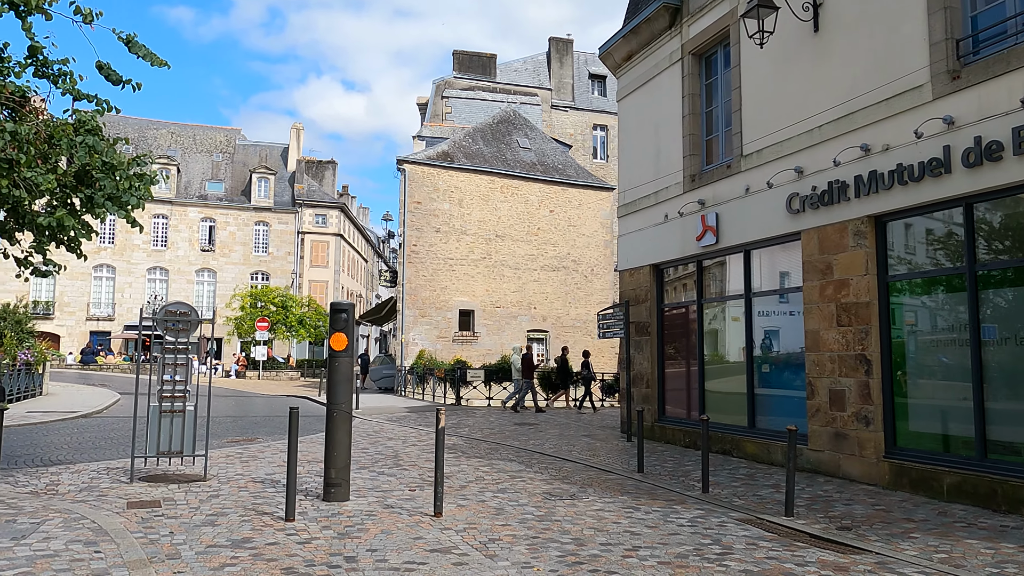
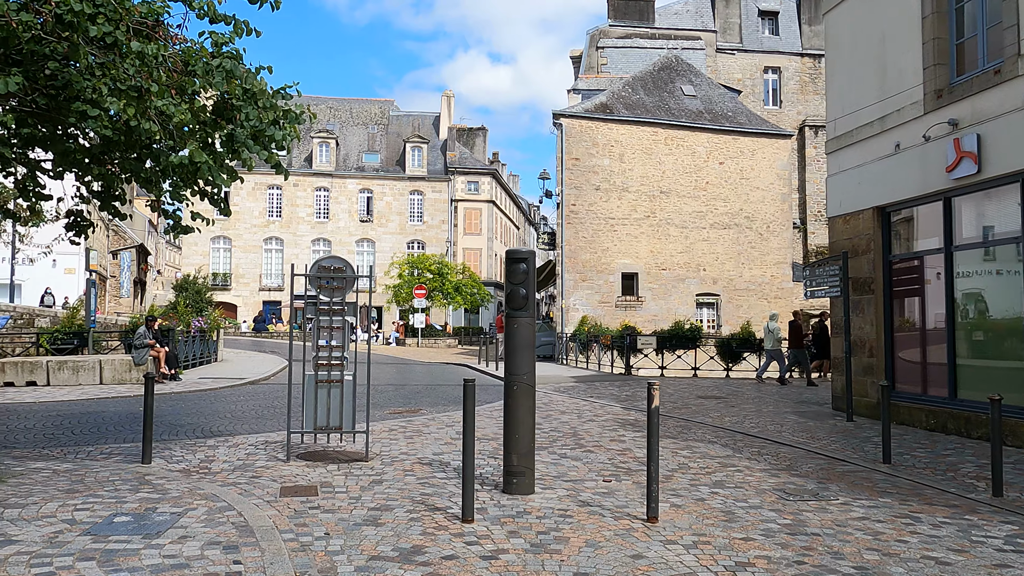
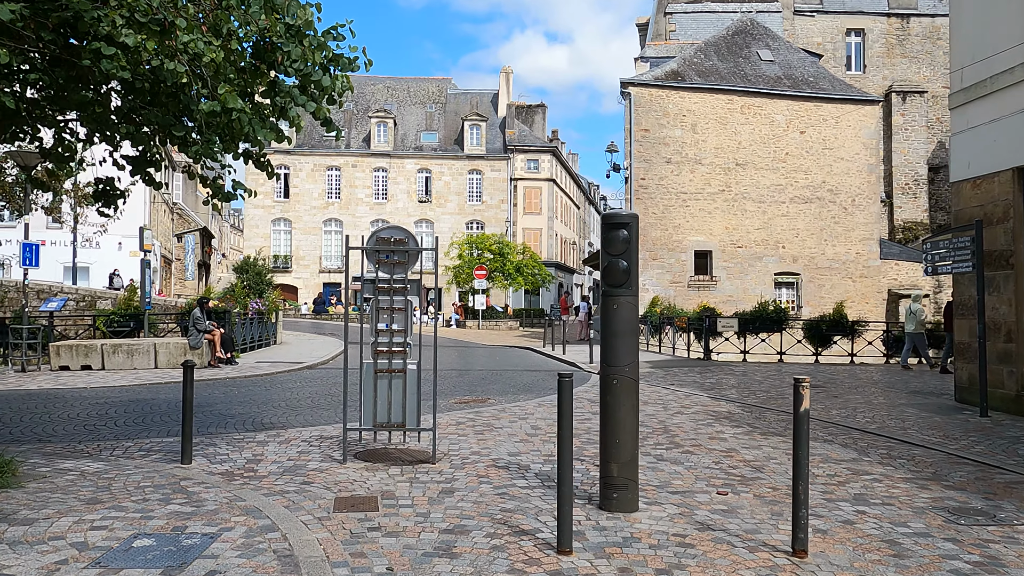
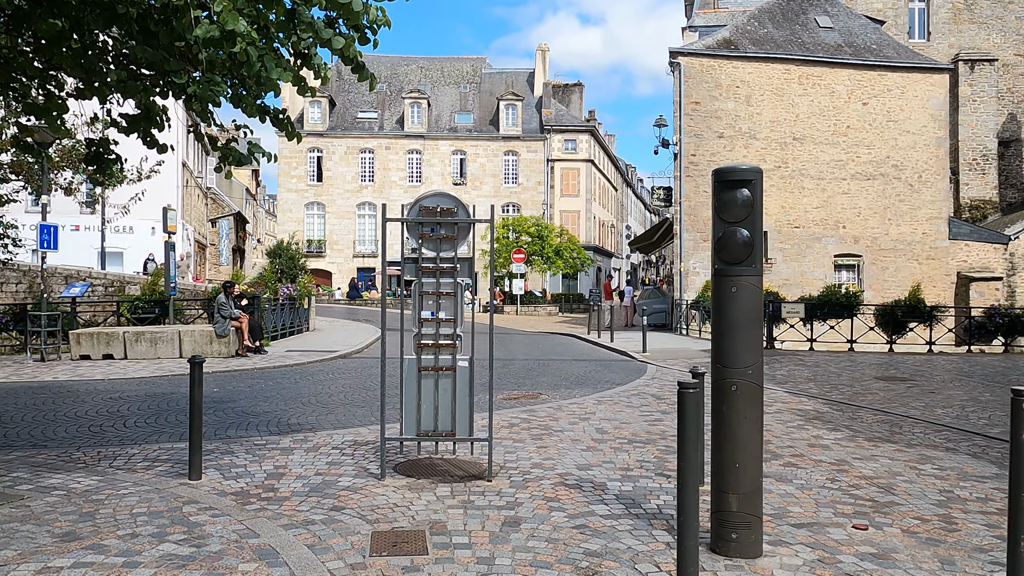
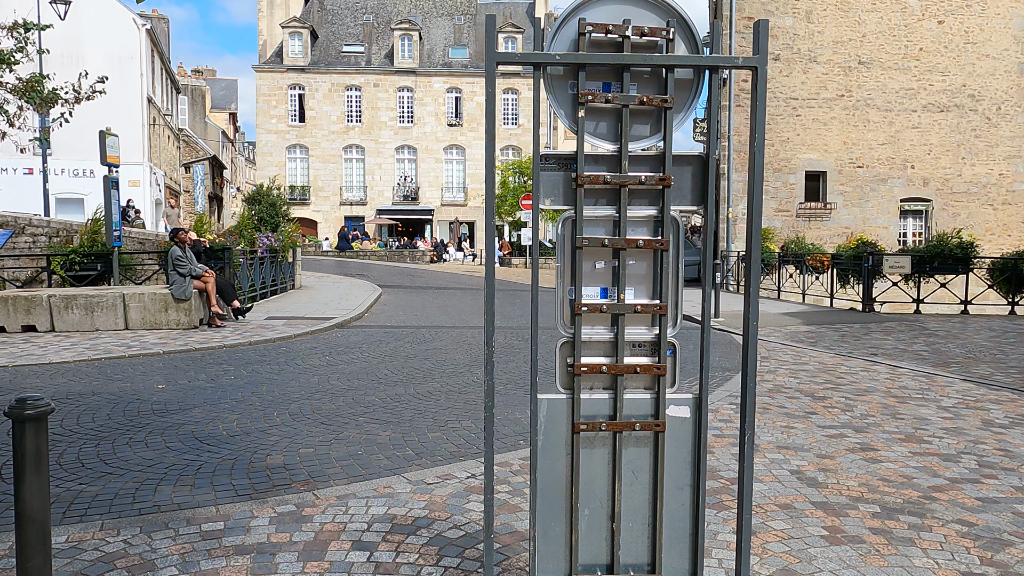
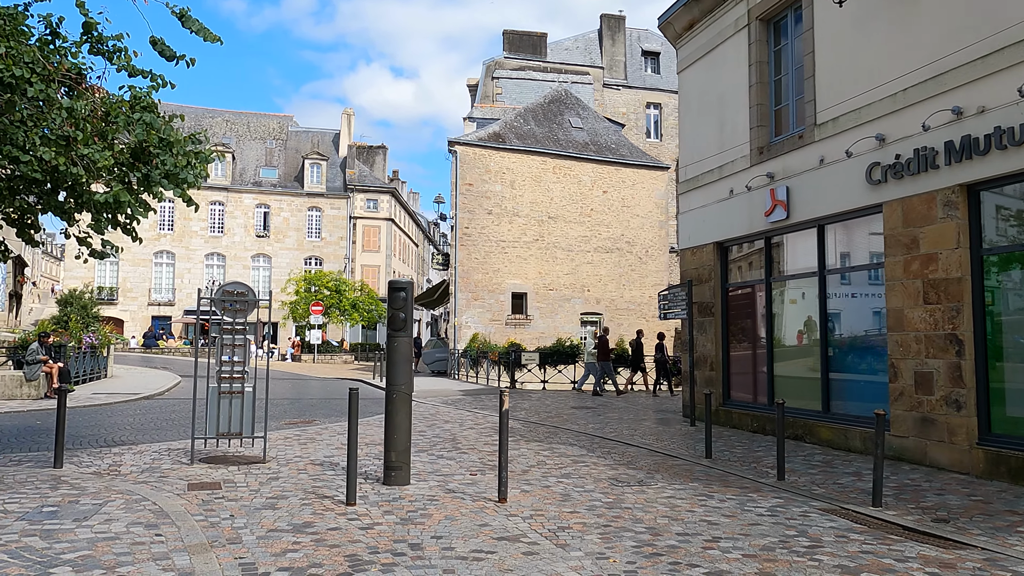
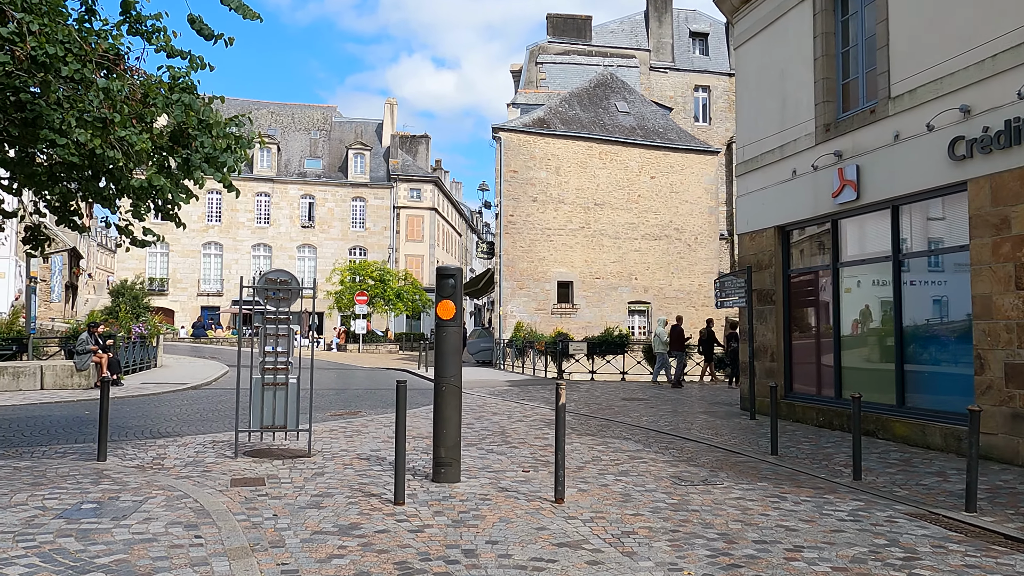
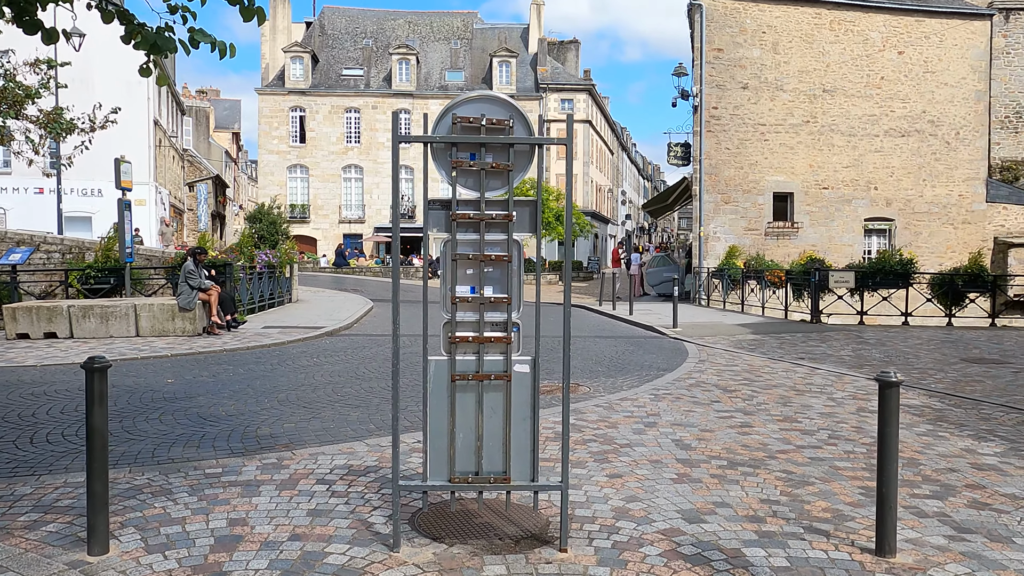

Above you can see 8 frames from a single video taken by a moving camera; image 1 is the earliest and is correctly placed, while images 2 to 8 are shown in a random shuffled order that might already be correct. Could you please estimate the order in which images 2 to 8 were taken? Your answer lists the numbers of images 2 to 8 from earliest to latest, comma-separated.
6, 7, 2, 3, 4, 8, 5
